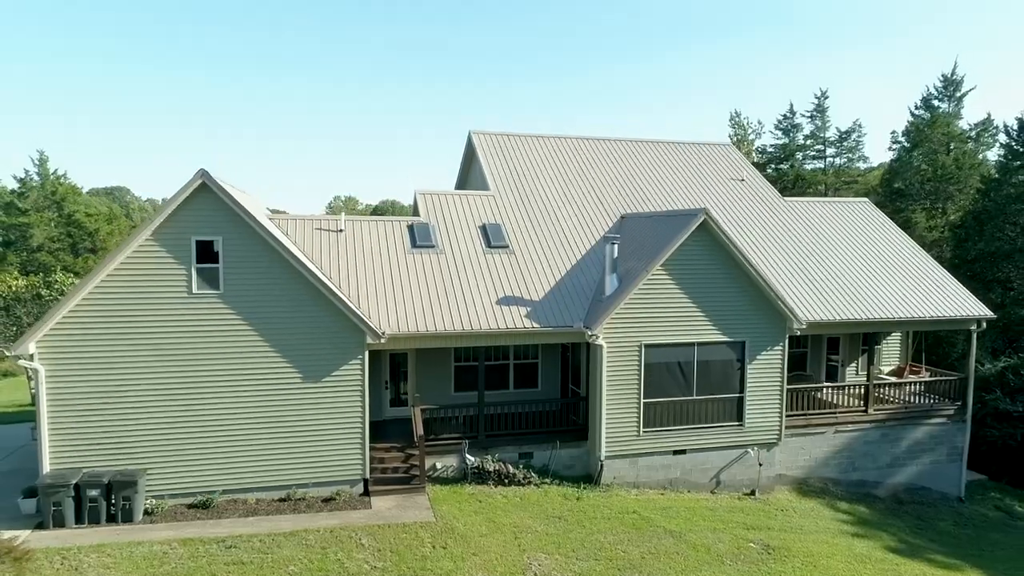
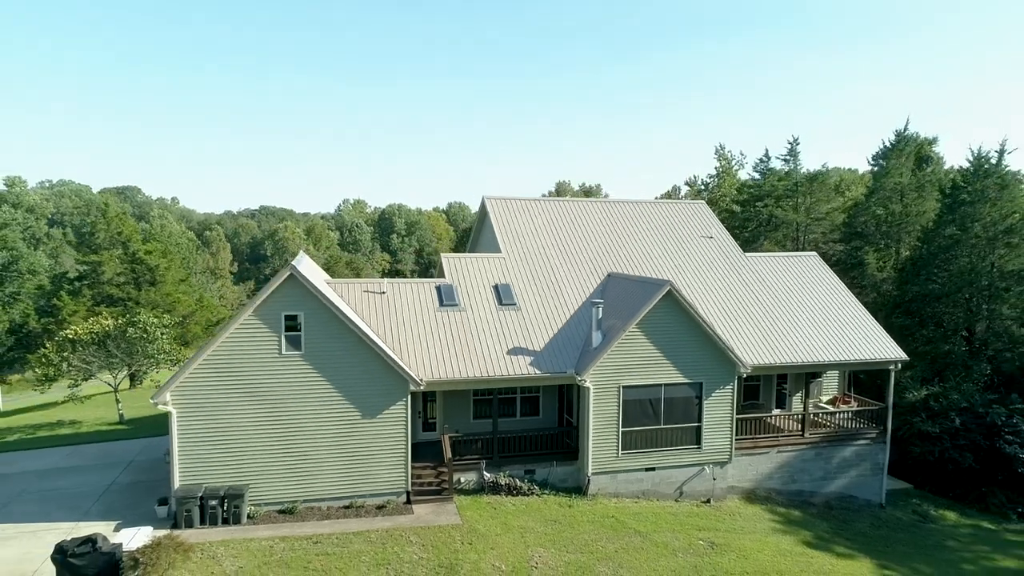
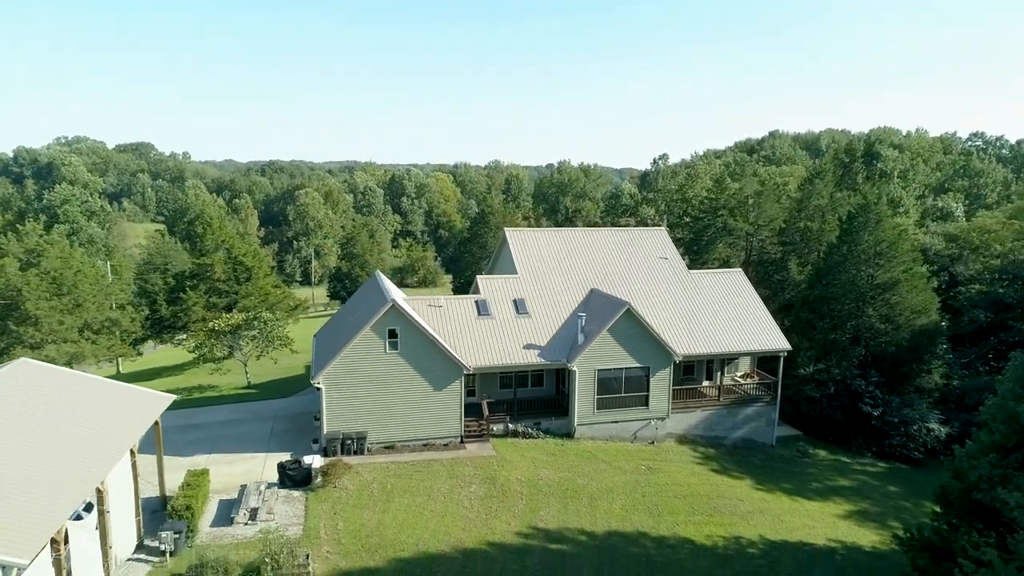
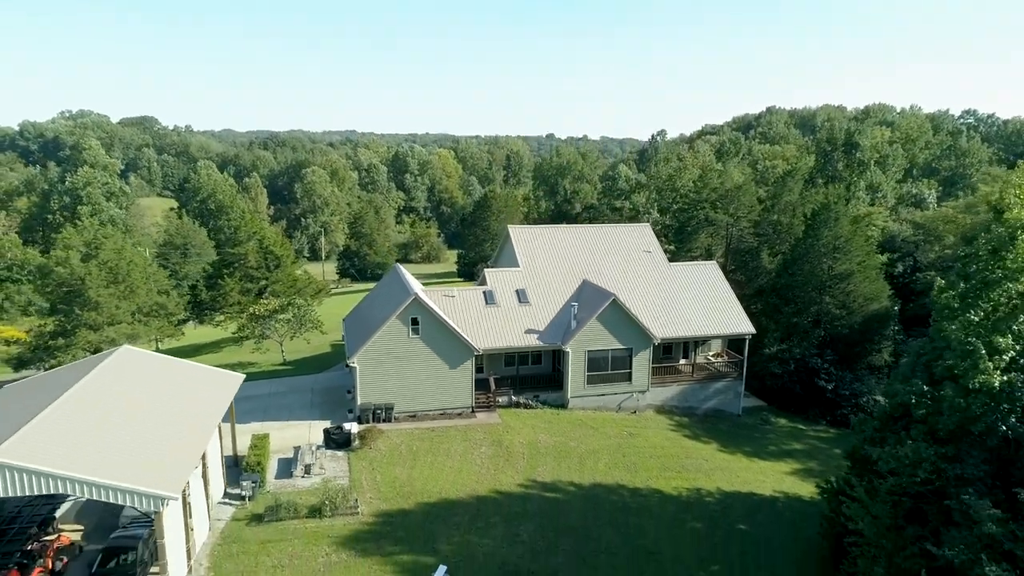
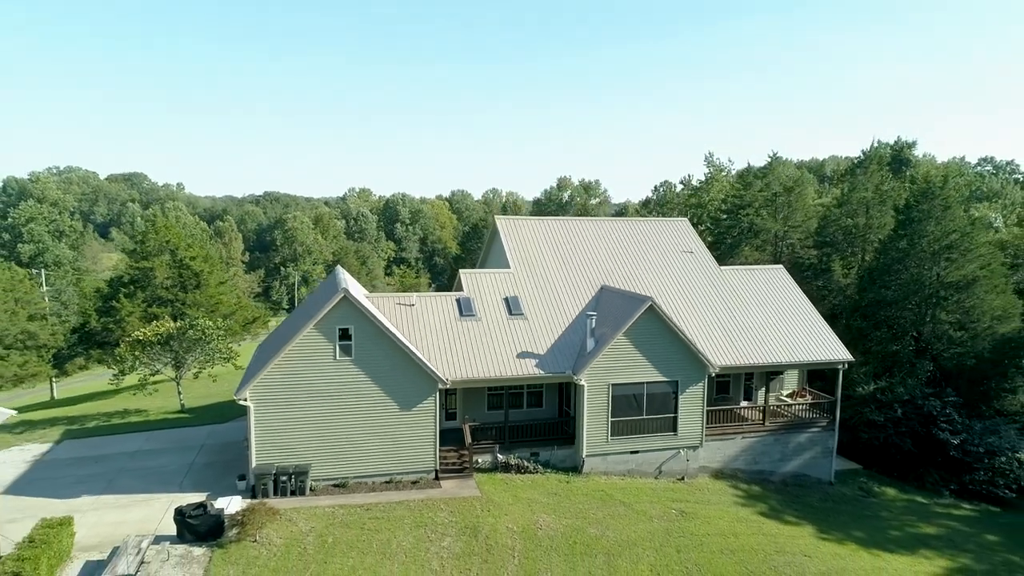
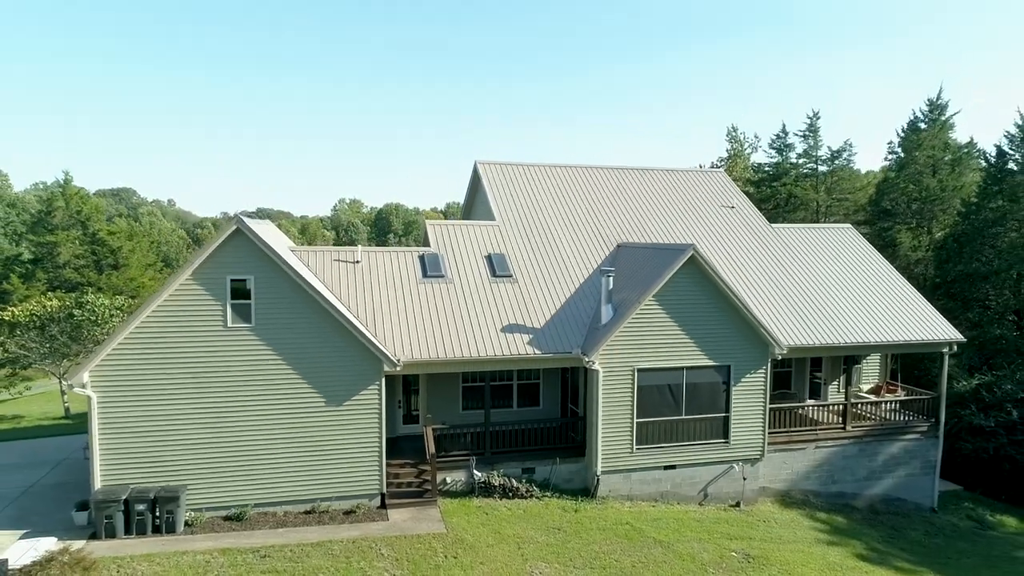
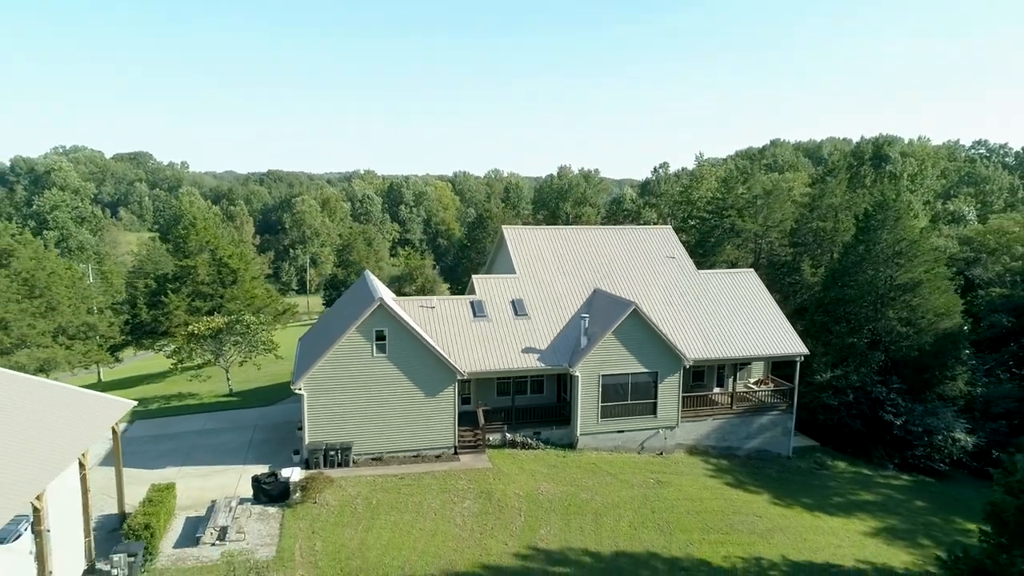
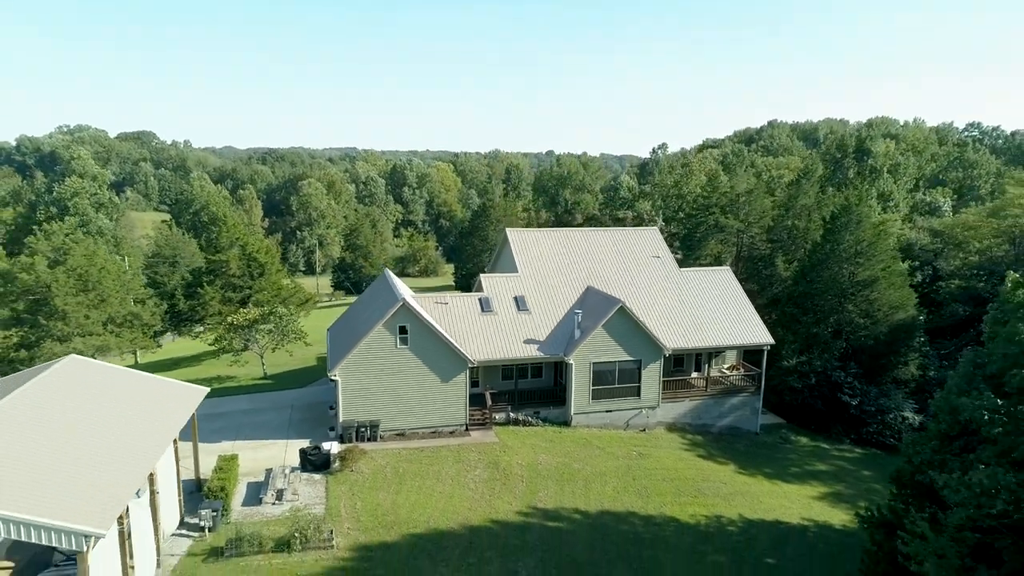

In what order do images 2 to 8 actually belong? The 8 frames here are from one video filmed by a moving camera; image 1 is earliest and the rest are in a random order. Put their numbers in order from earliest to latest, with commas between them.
6, 2, 5, 7, 3, 8, 4
